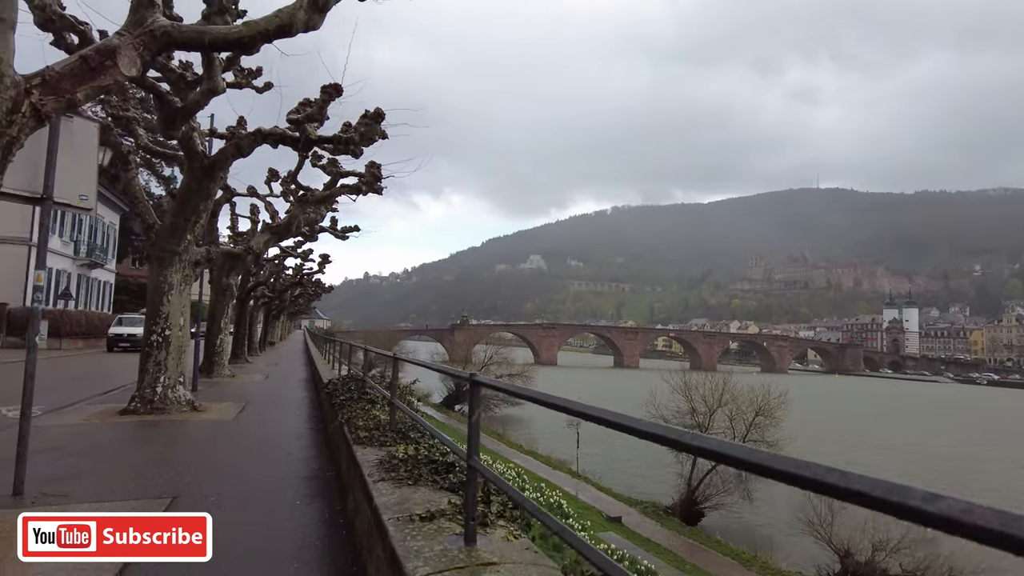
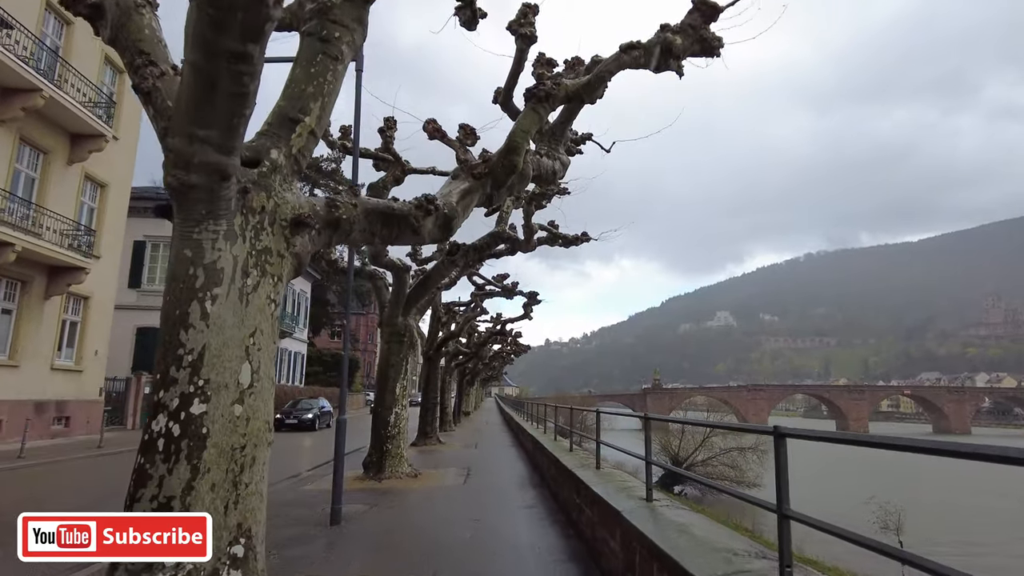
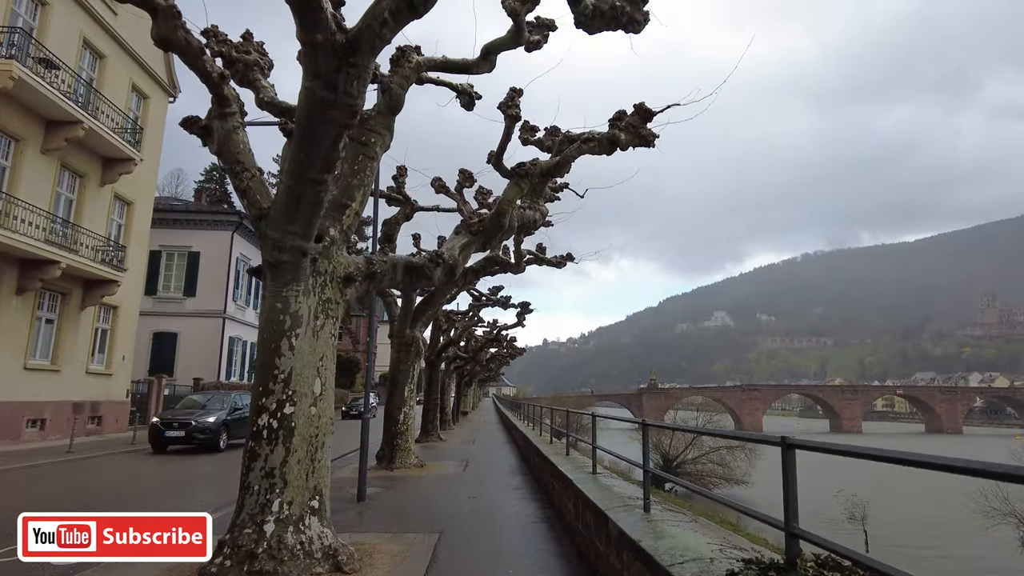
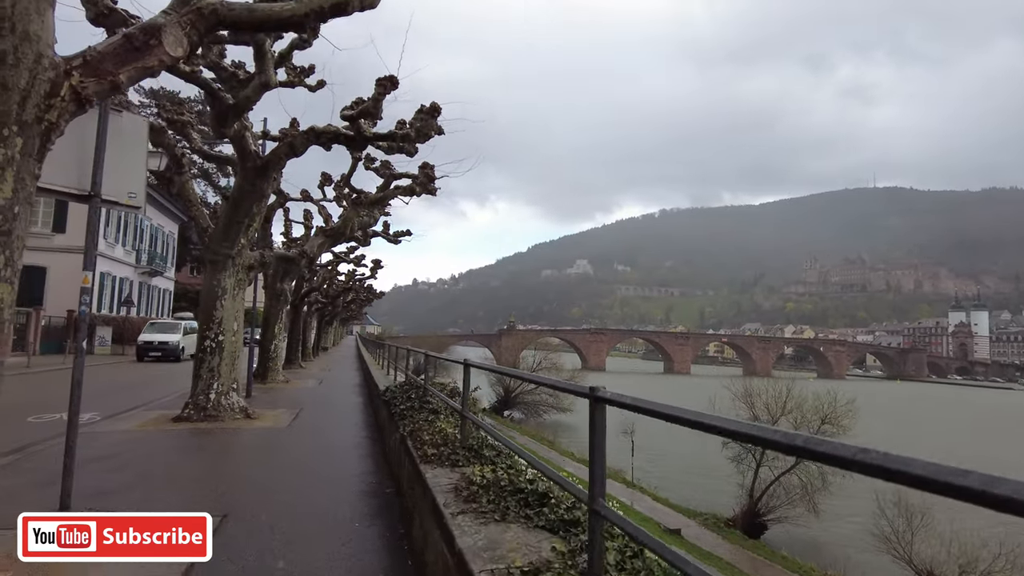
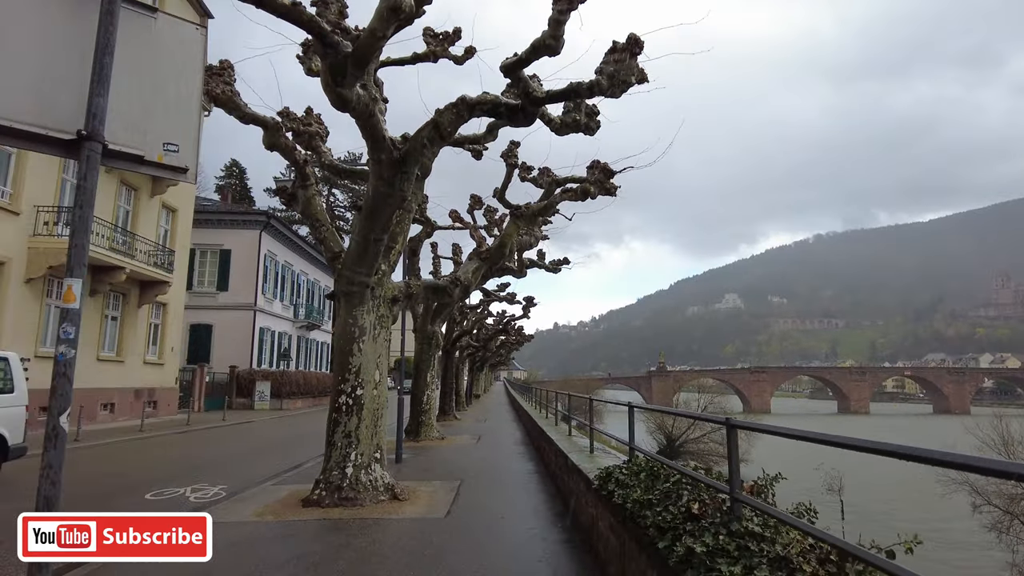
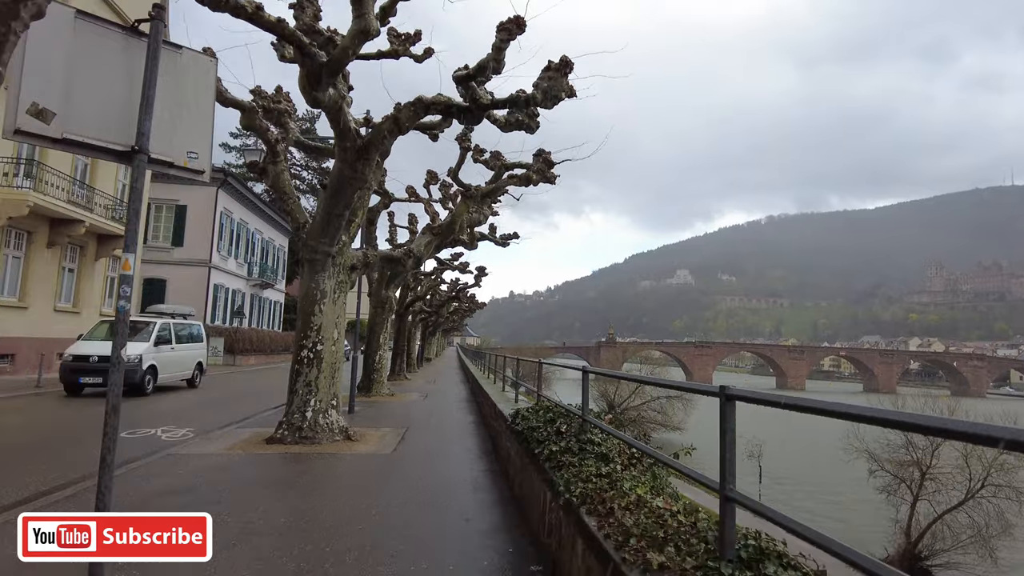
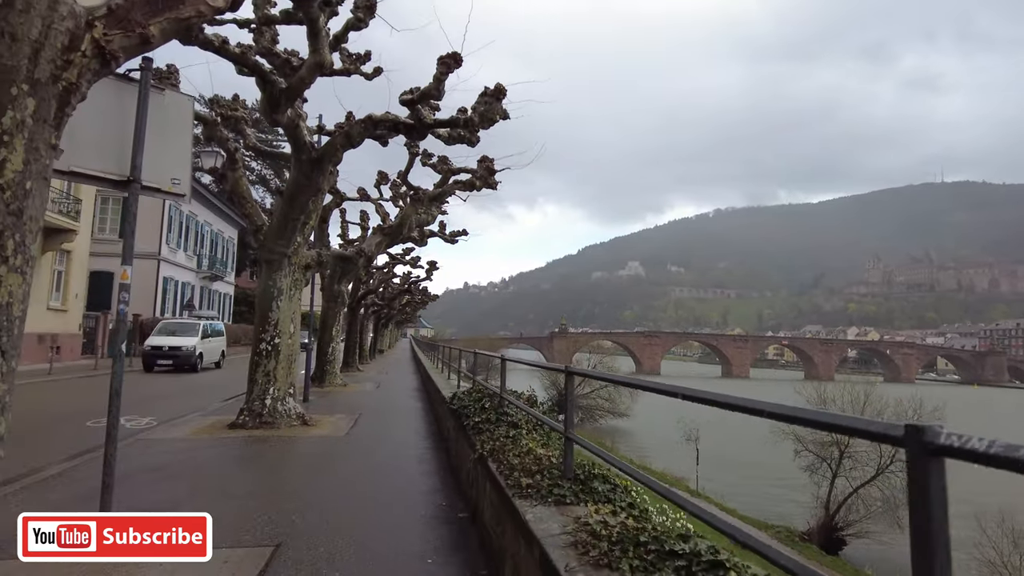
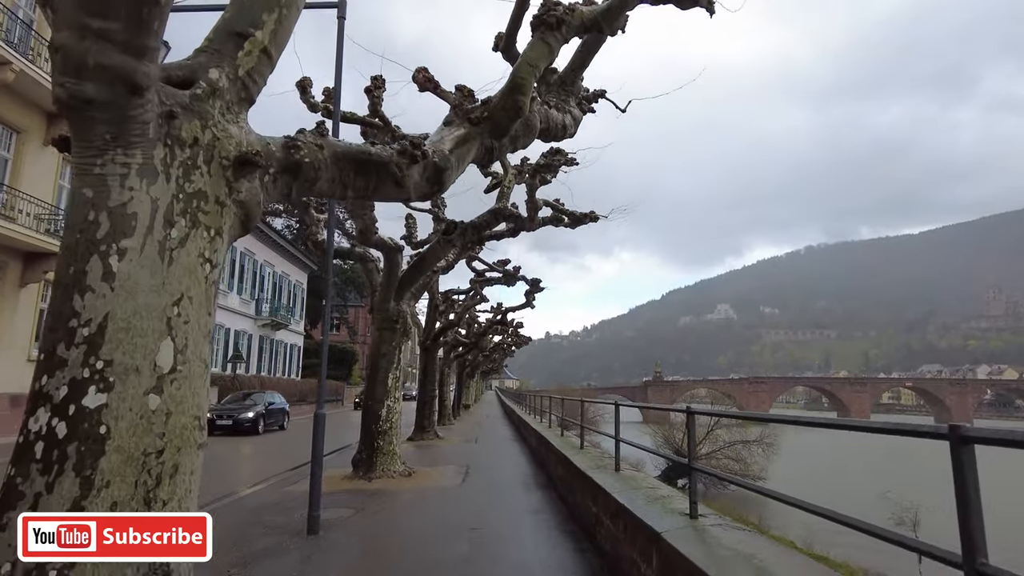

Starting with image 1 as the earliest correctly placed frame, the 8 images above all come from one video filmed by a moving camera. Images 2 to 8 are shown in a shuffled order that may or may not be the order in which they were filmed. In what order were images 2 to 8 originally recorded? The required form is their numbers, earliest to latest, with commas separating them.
4, 7, 6, 5, 3, 2, 8
